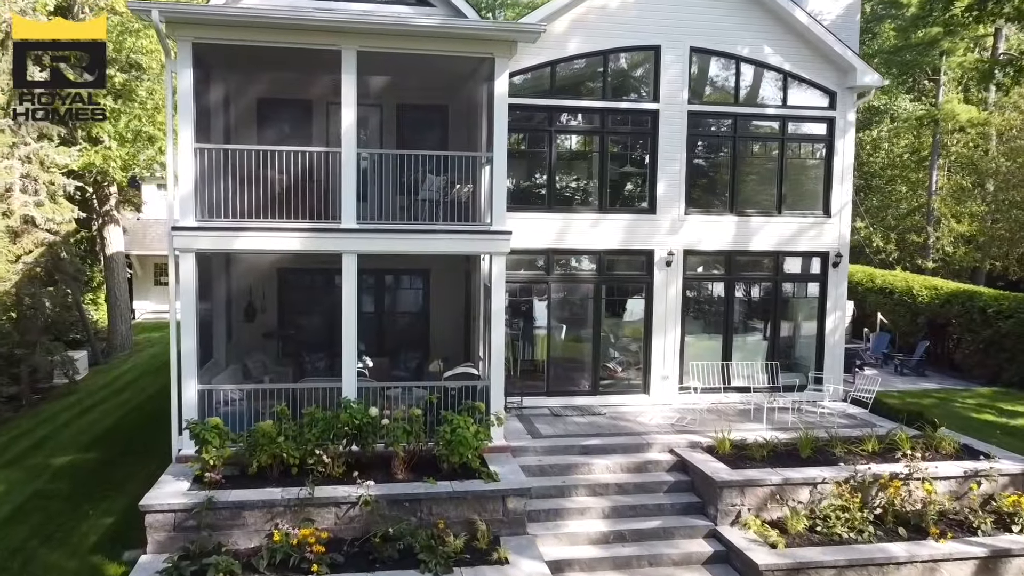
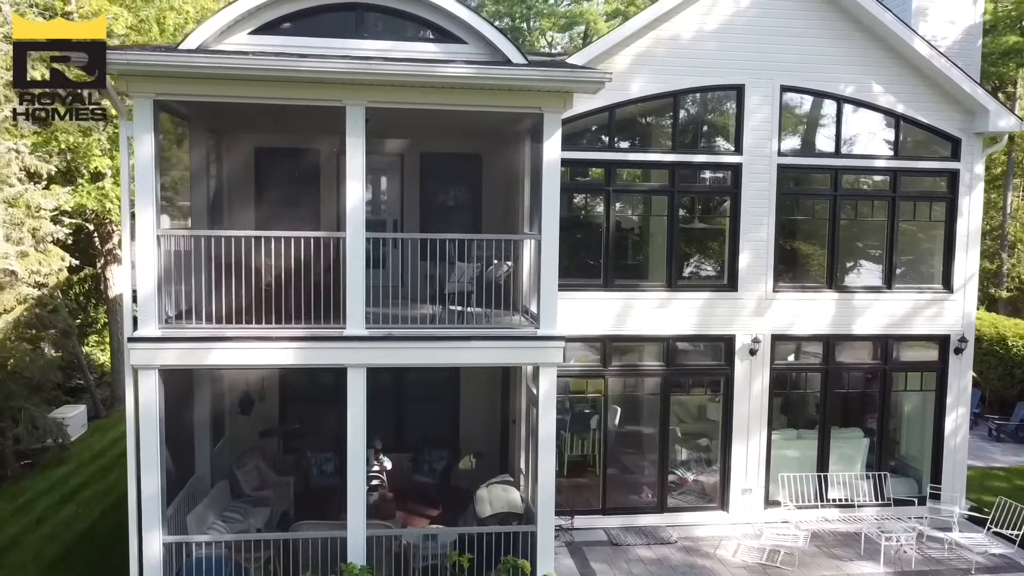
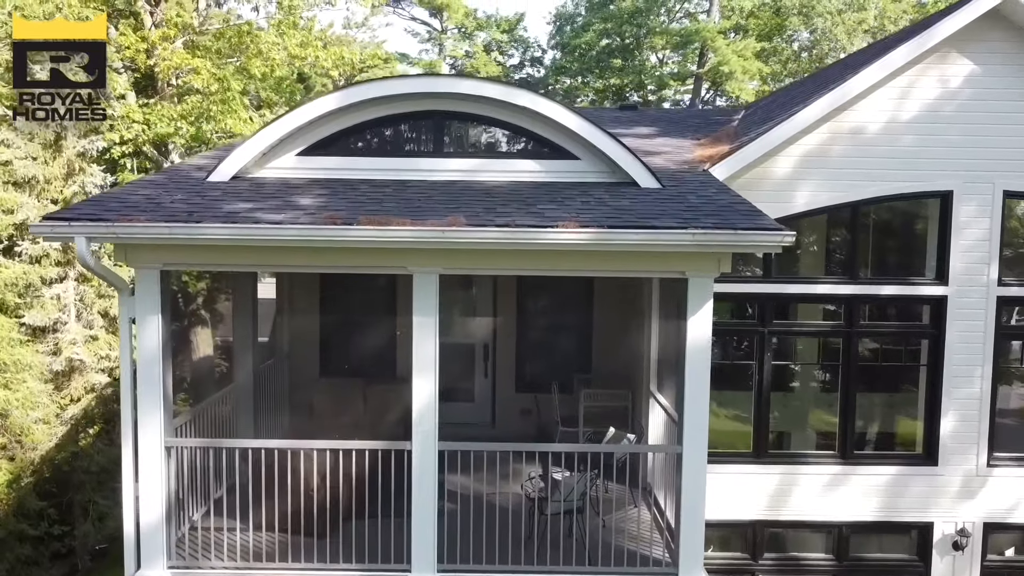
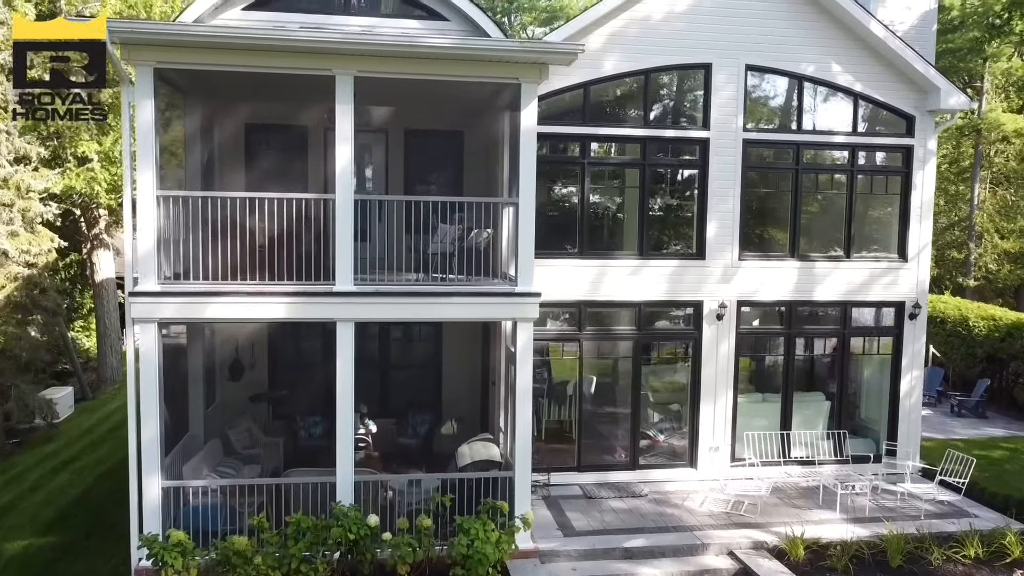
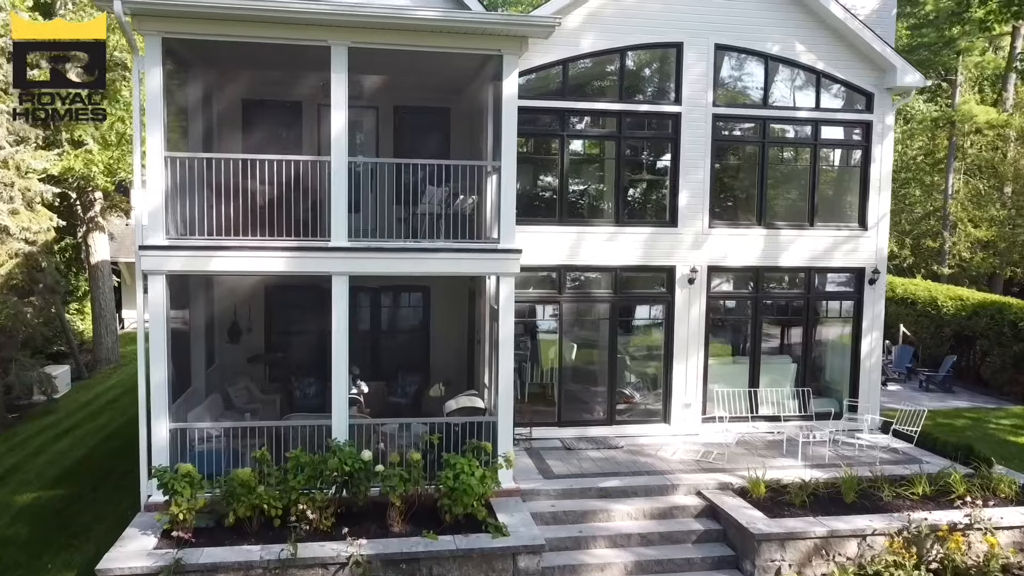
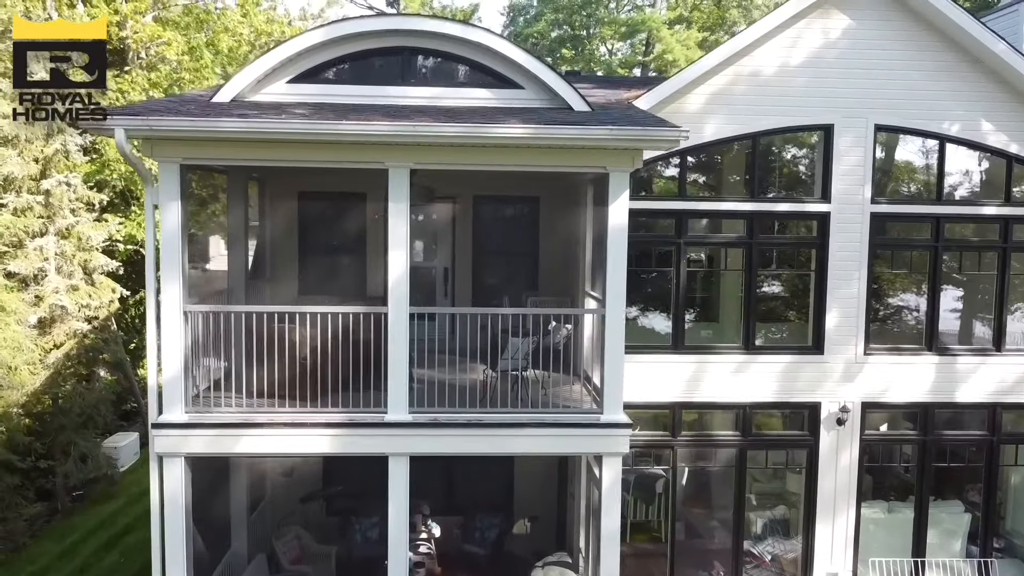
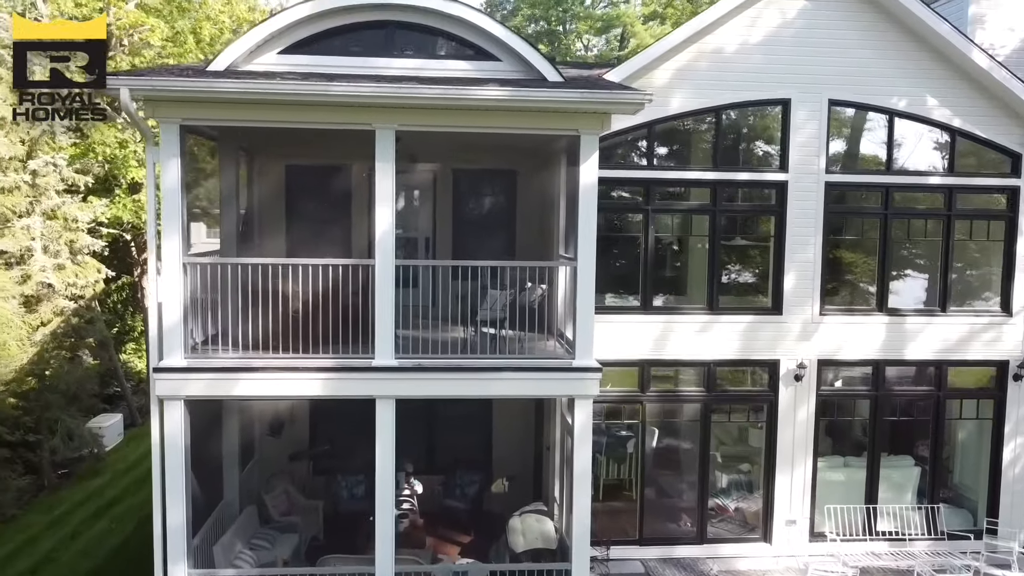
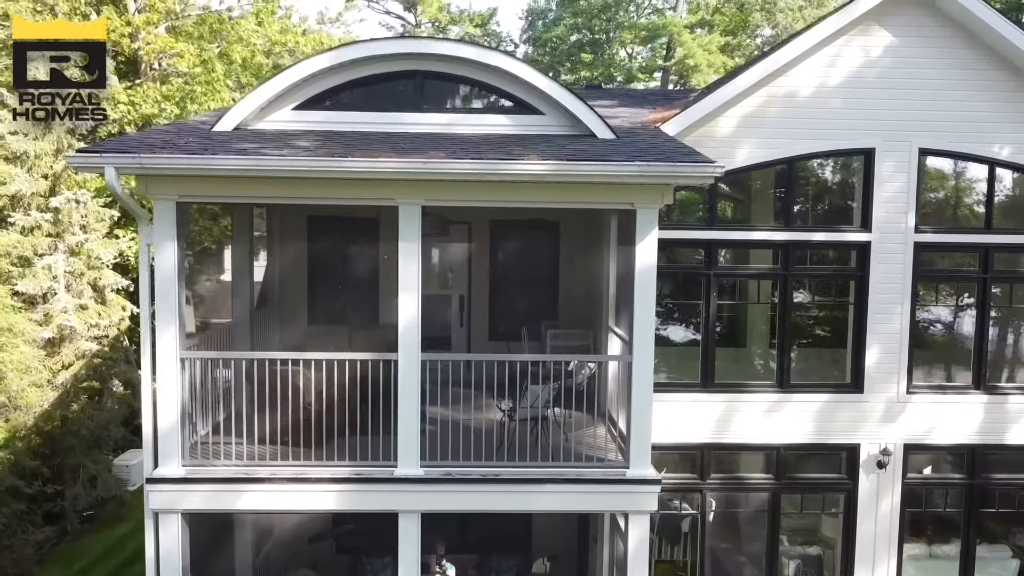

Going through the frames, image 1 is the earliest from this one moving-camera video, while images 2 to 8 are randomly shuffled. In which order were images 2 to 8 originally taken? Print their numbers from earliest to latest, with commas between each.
5, 4, 2, 7, 6, 8, 3
